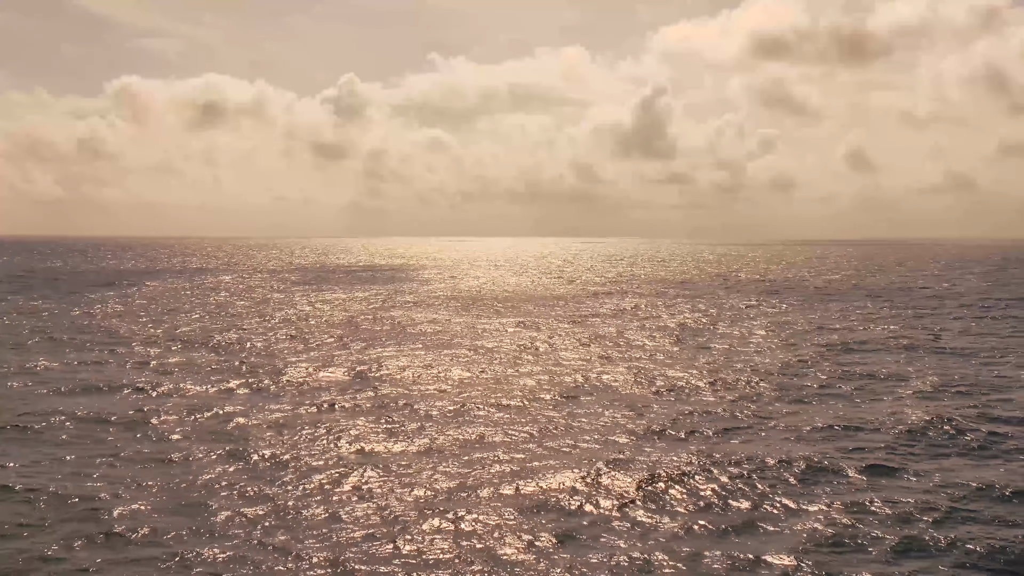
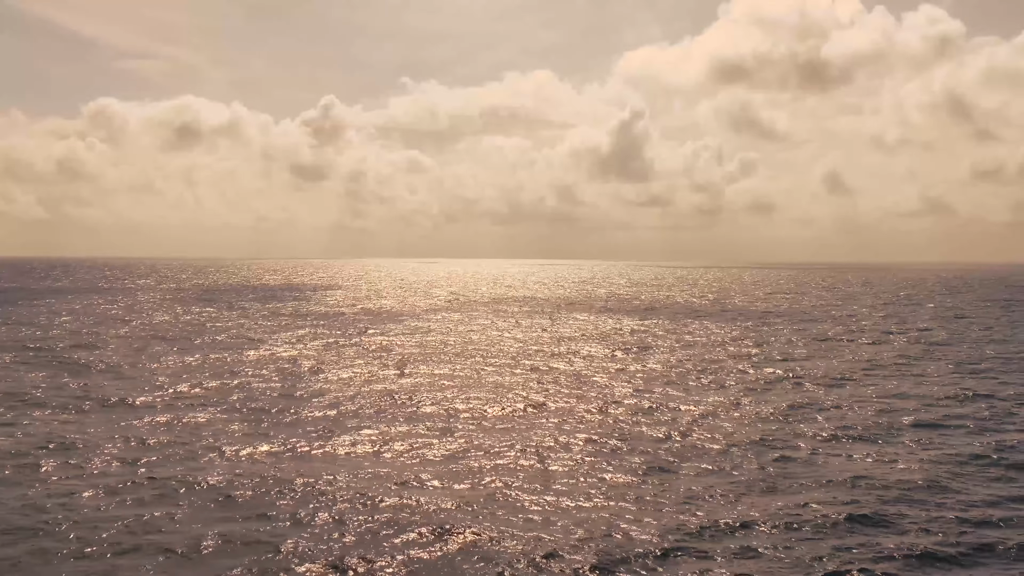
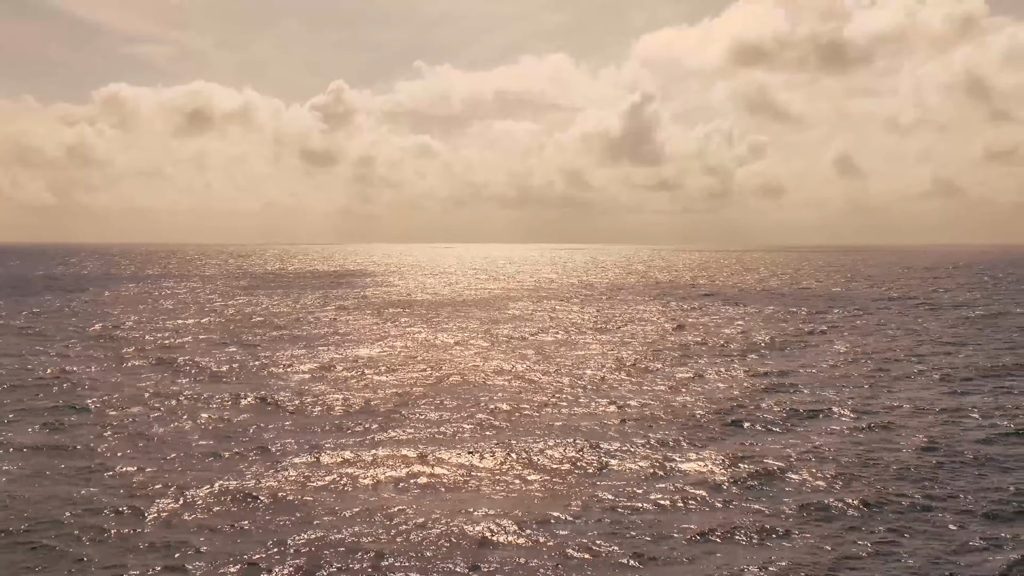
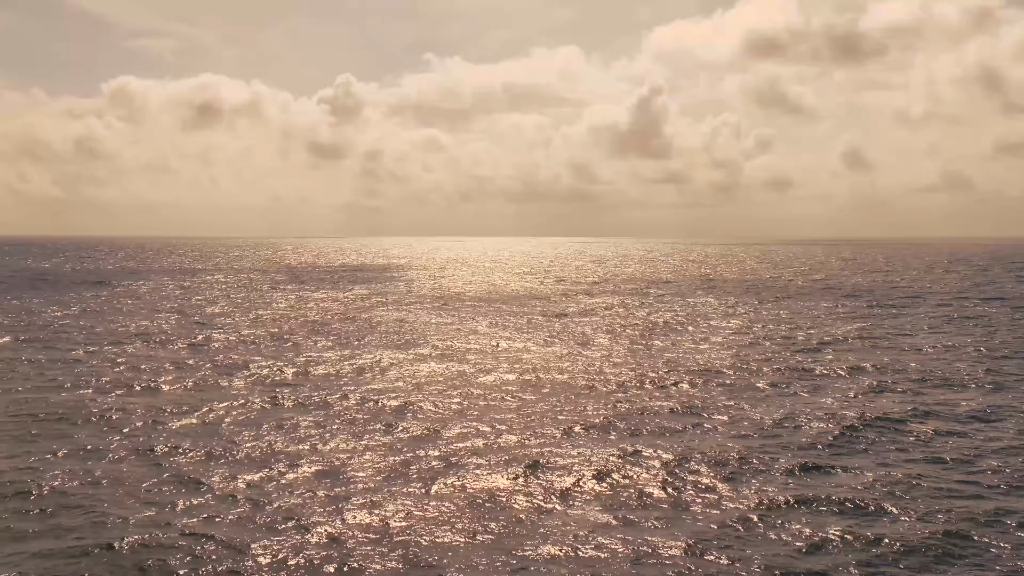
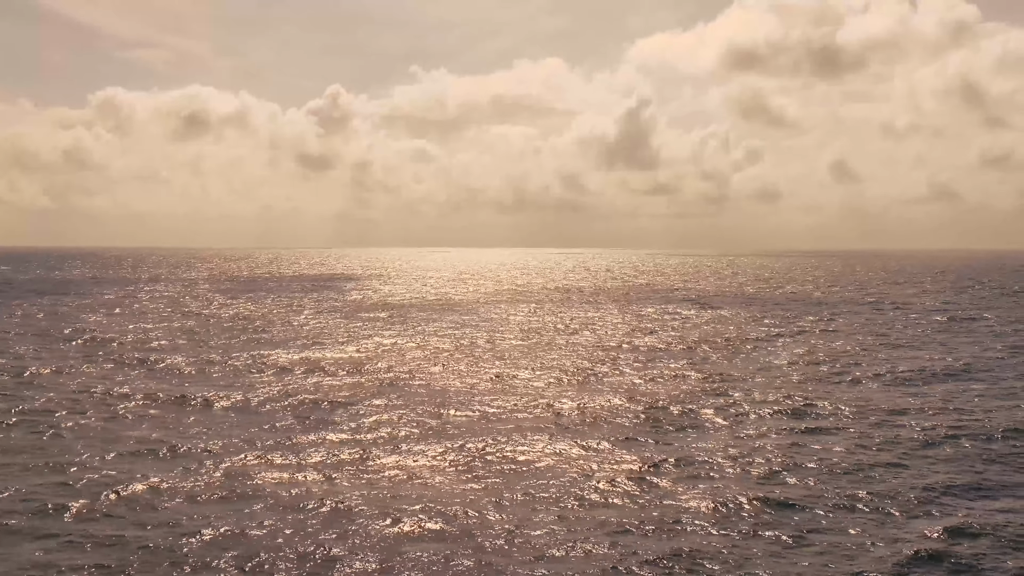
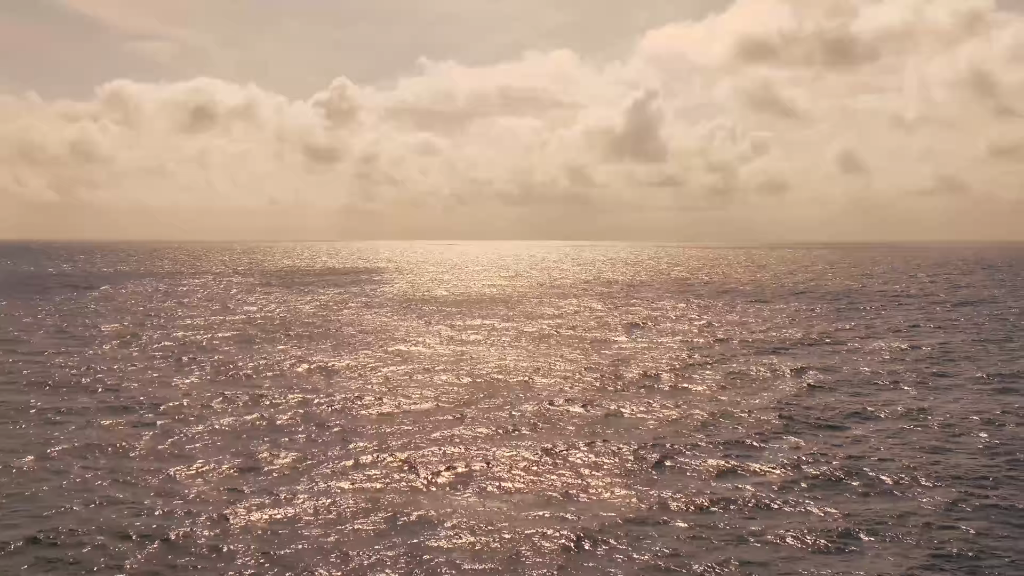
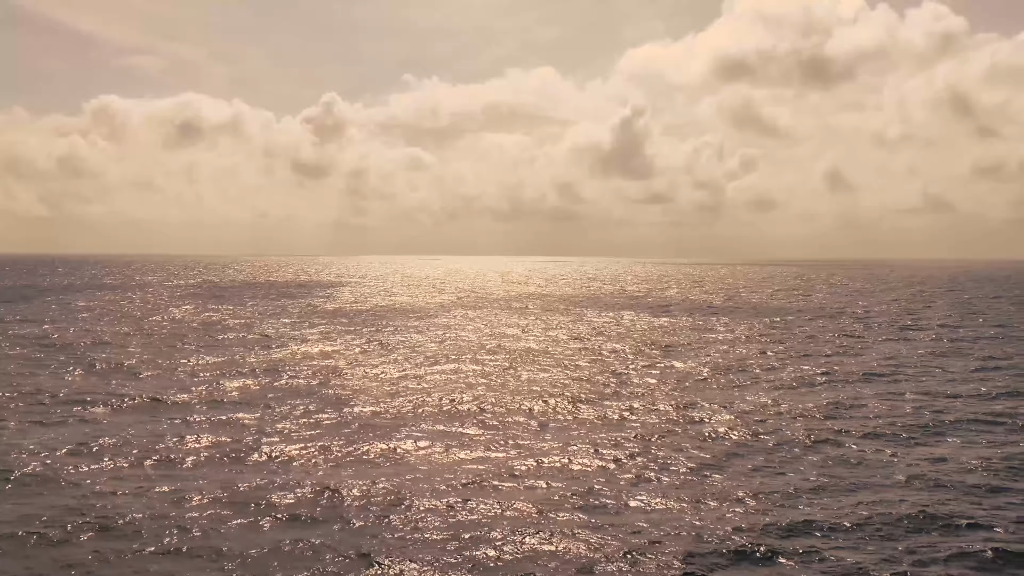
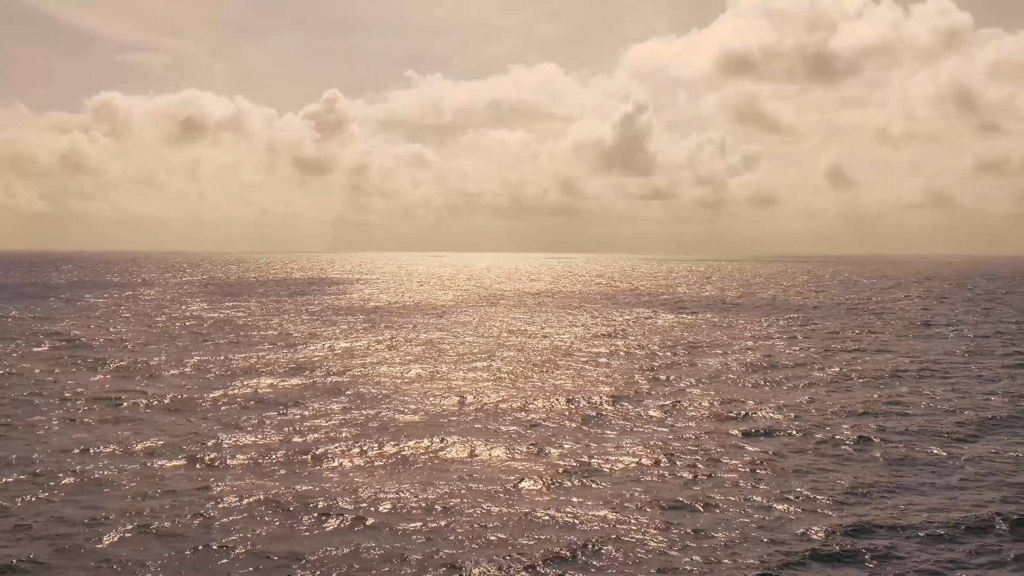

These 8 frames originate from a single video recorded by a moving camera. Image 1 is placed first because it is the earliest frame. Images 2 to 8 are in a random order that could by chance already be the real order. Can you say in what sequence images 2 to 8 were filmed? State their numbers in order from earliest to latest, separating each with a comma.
4, 6, 3, 5, 8, 7, 2
